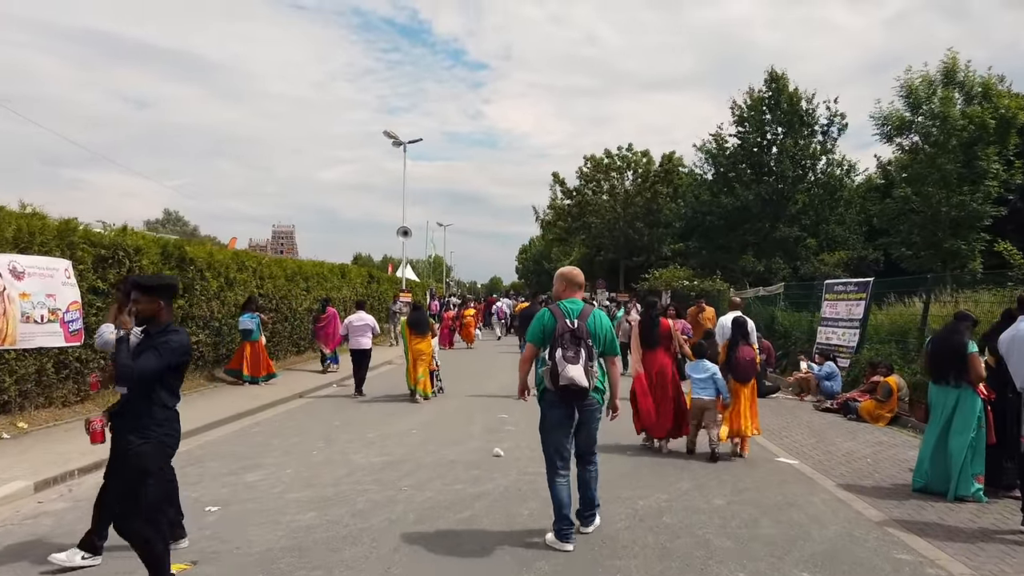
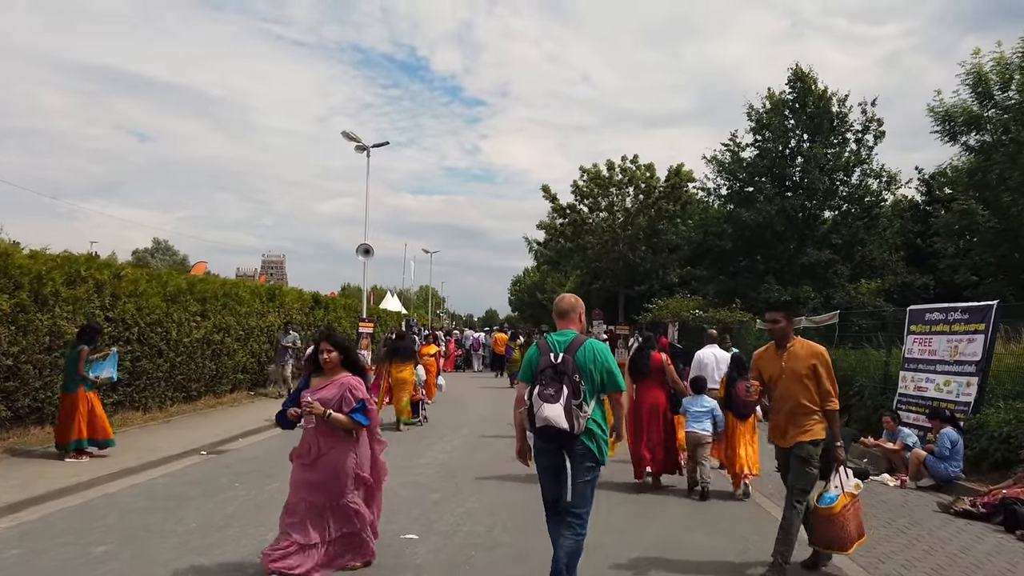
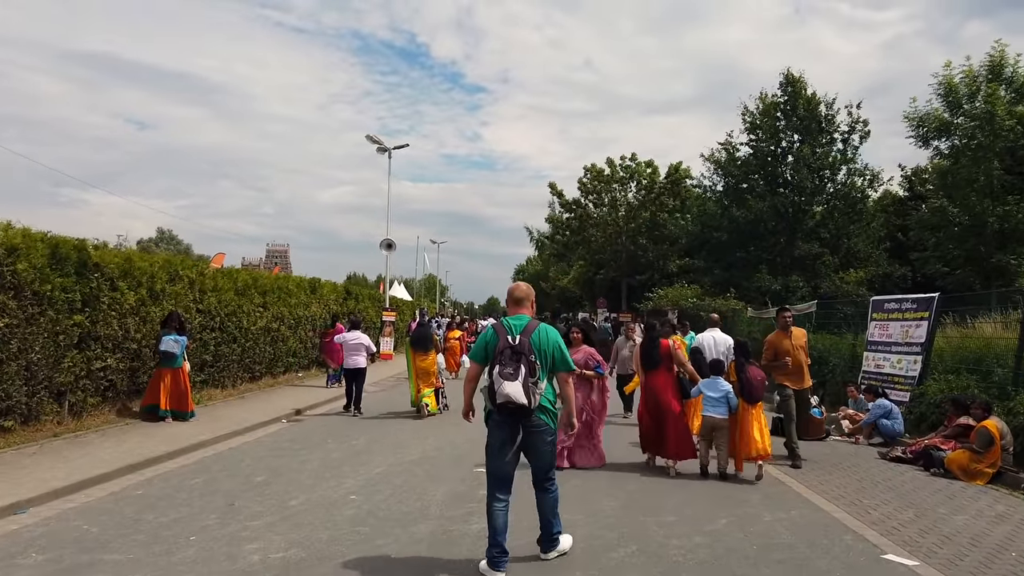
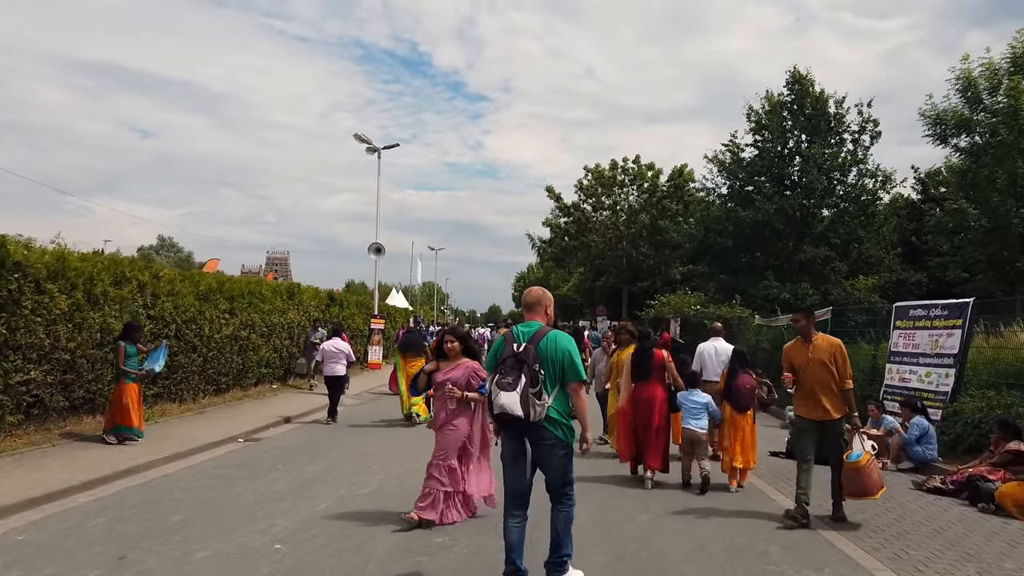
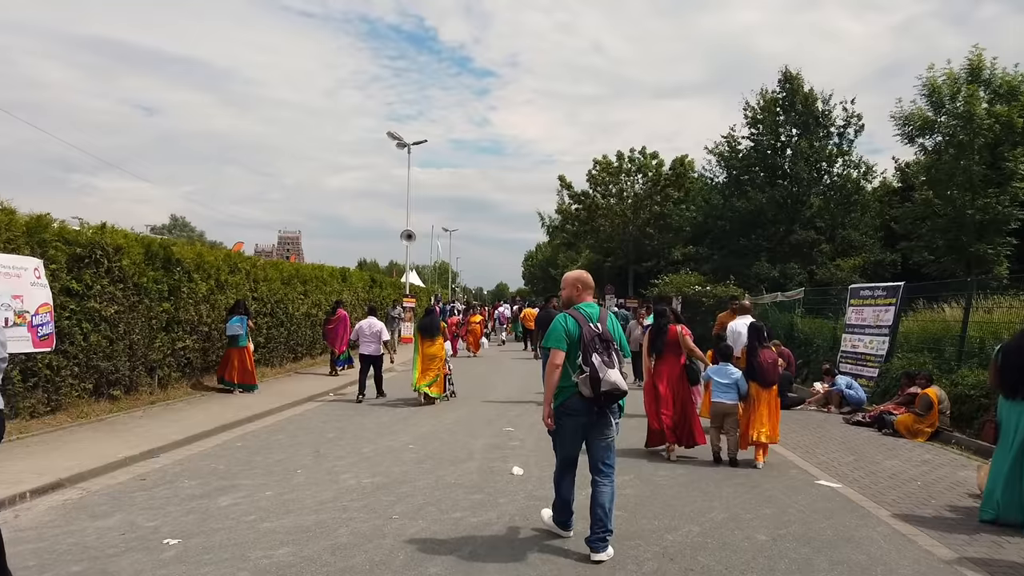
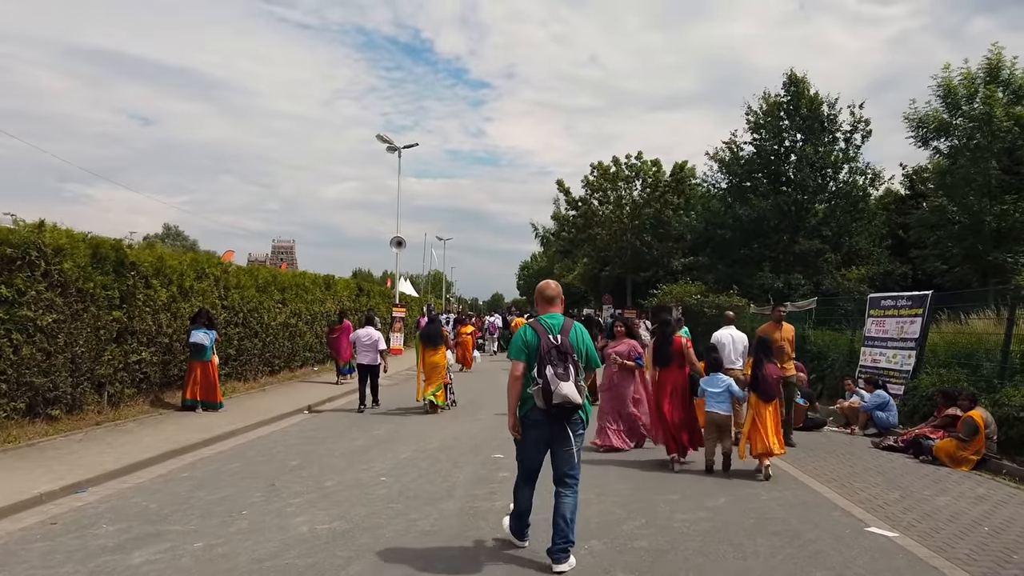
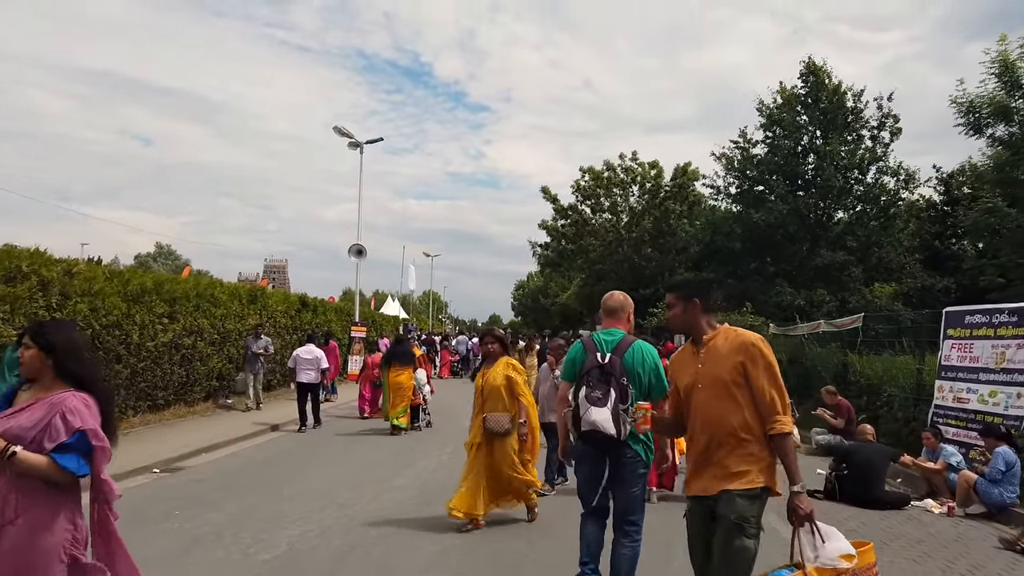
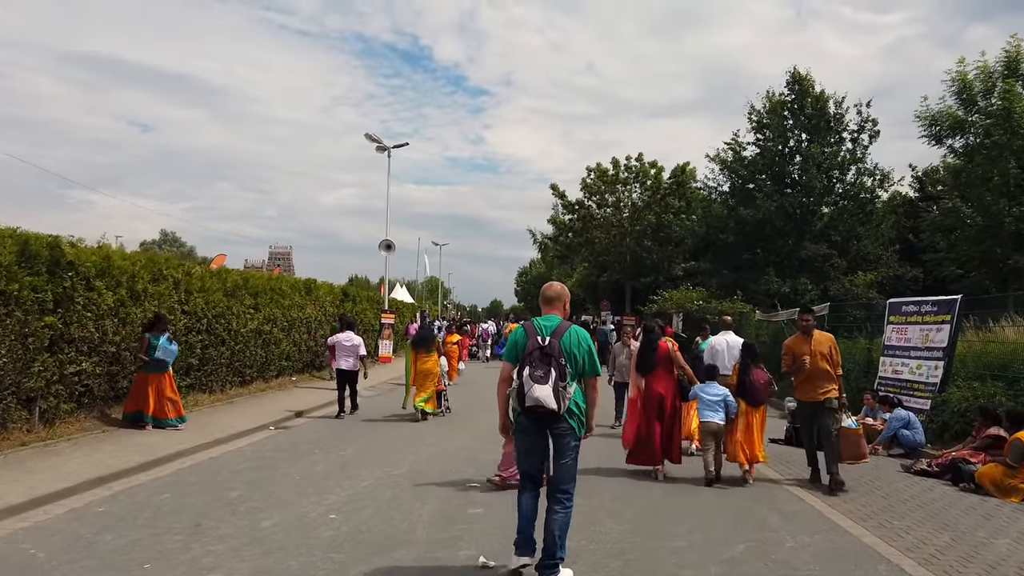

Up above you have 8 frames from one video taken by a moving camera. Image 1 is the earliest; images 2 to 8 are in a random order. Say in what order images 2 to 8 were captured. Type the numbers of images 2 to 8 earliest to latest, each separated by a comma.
5, 6, 3, 8, 4, 2, 7
